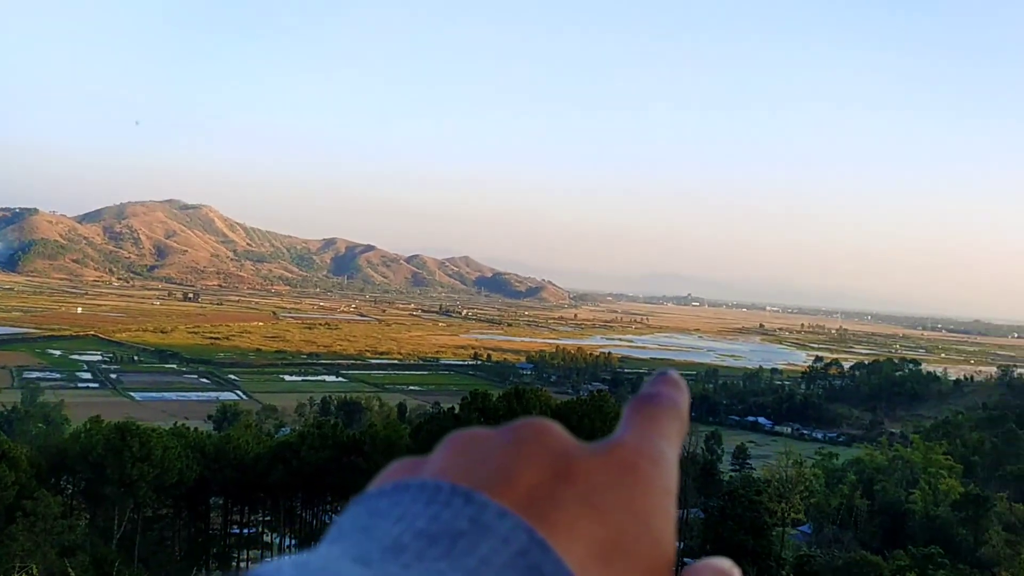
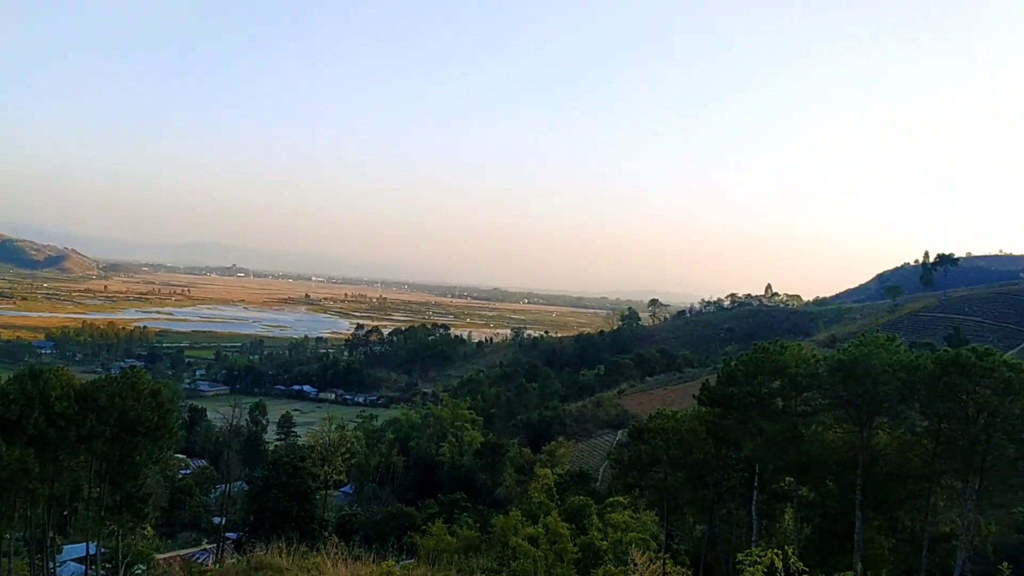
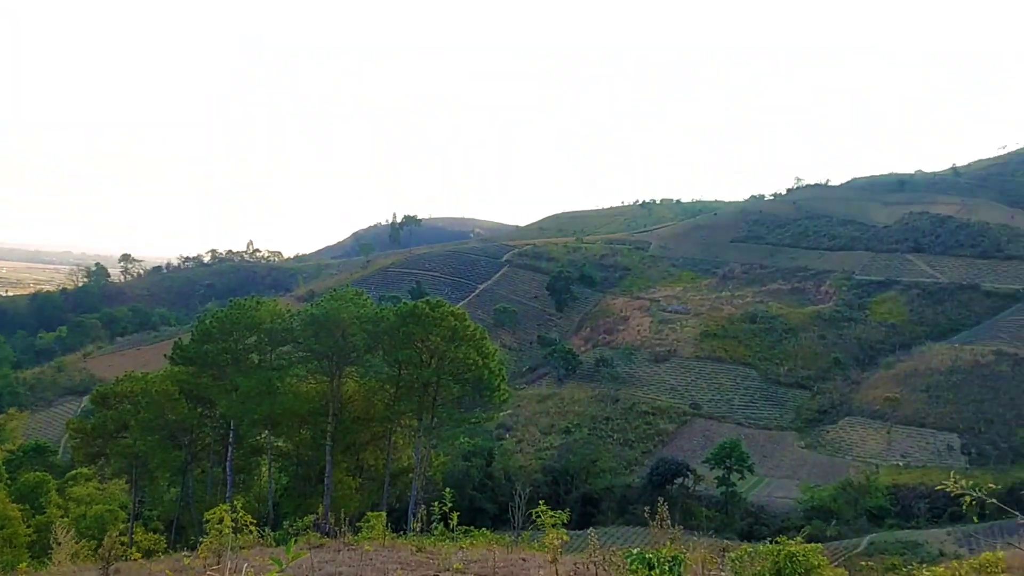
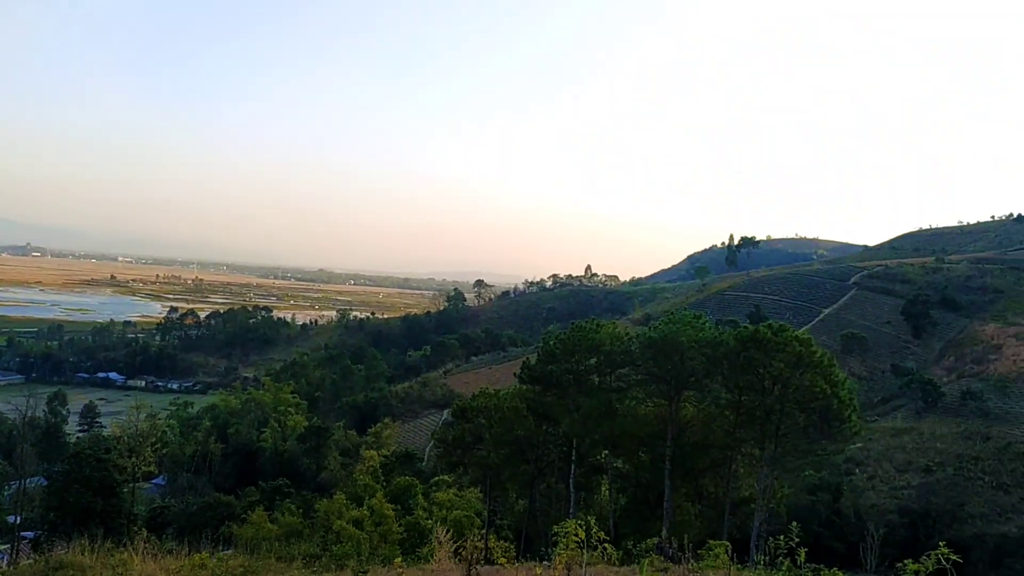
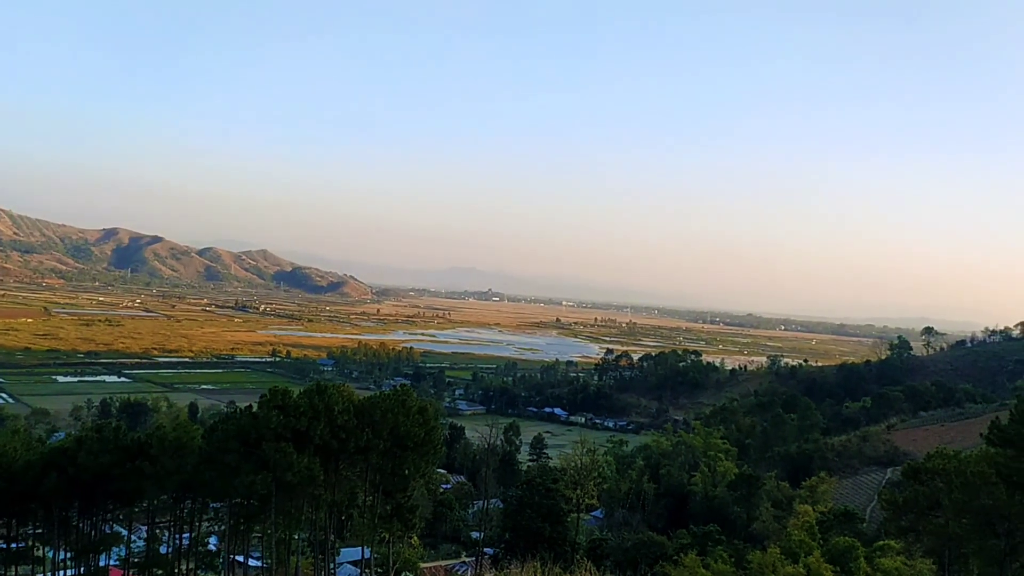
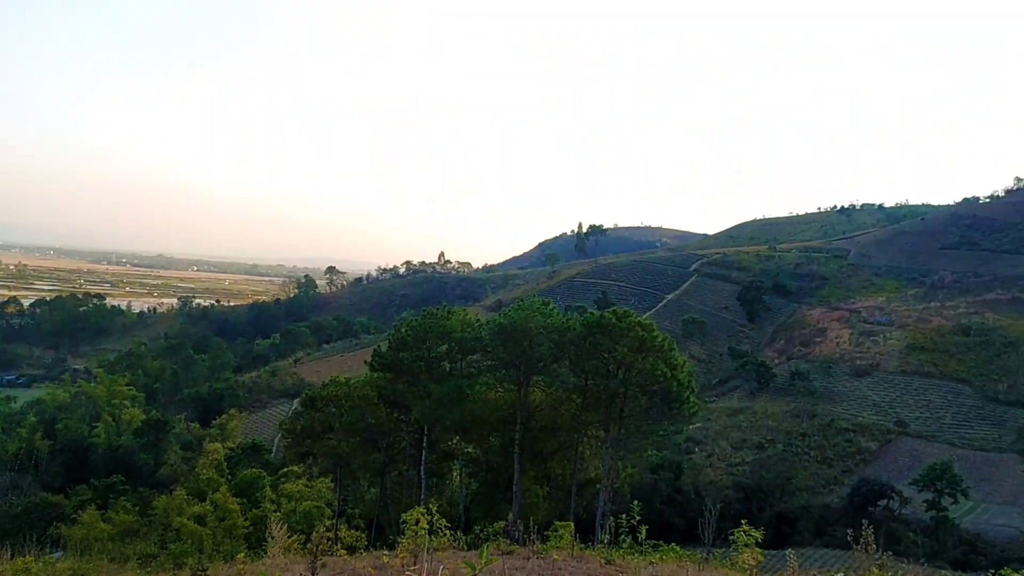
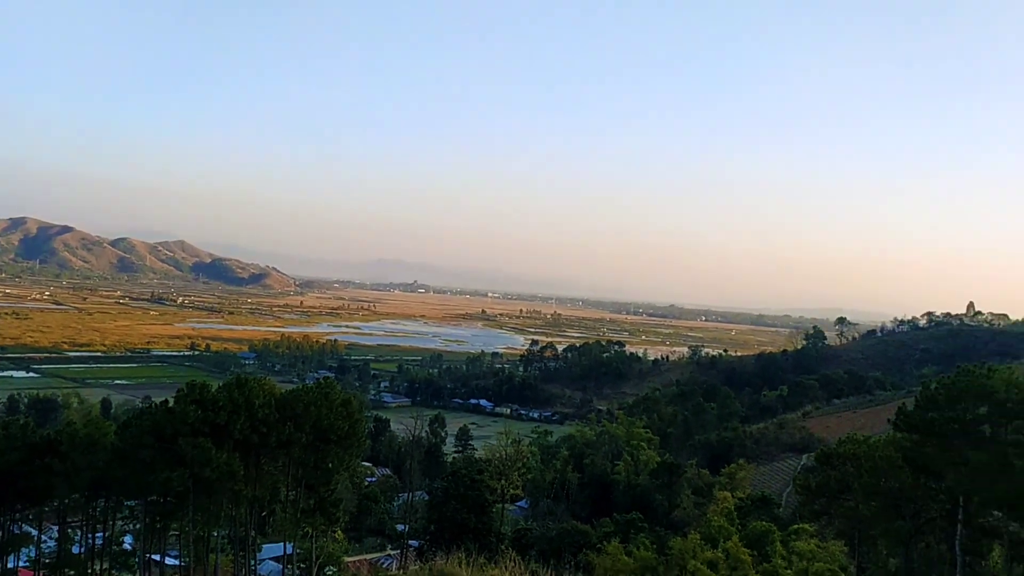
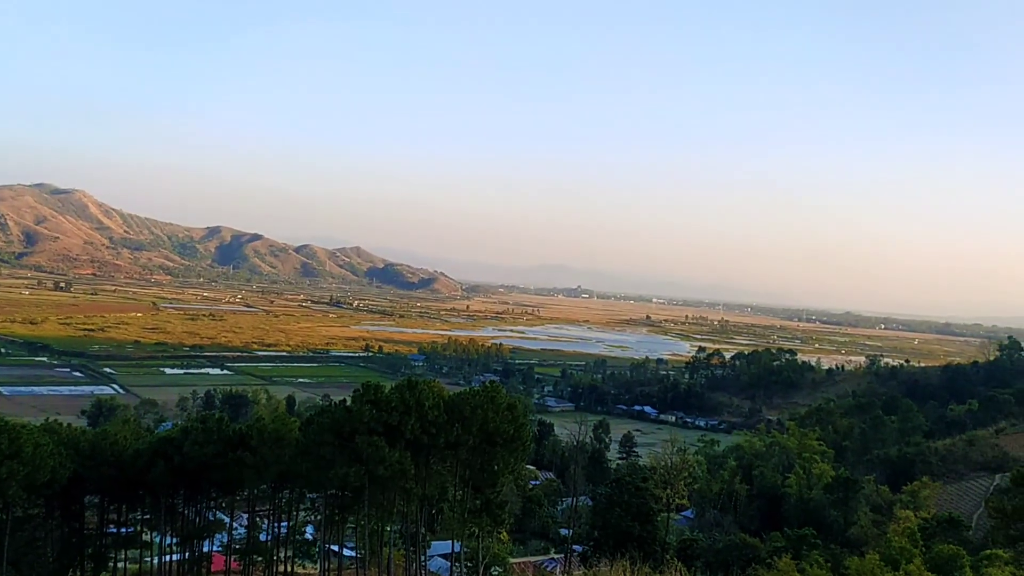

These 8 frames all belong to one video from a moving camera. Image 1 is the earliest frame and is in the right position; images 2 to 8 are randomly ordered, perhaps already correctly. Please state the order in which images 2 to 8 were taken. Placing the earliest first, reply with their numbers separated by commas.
8, 5, 7, 2, 4, 6, 3
